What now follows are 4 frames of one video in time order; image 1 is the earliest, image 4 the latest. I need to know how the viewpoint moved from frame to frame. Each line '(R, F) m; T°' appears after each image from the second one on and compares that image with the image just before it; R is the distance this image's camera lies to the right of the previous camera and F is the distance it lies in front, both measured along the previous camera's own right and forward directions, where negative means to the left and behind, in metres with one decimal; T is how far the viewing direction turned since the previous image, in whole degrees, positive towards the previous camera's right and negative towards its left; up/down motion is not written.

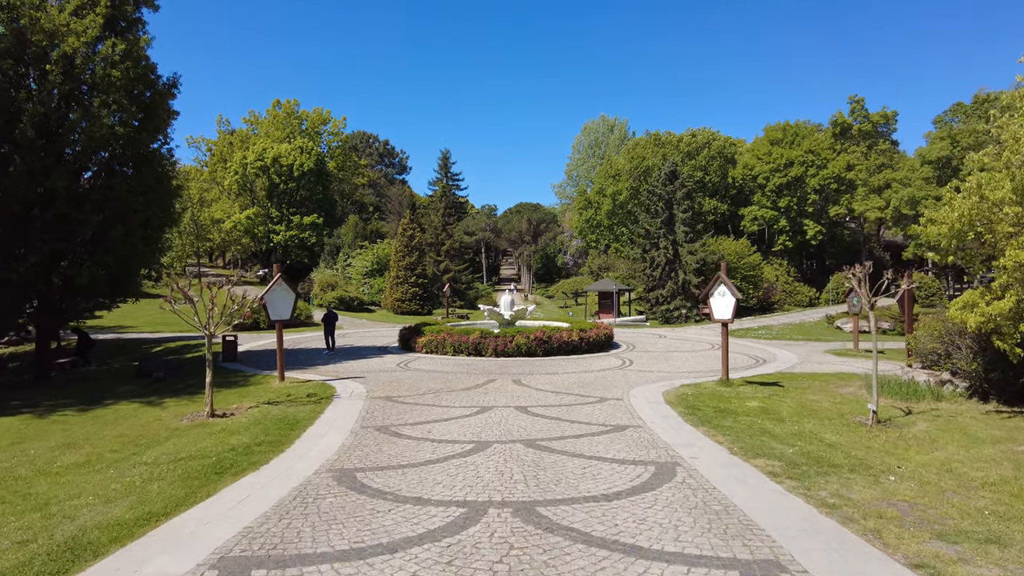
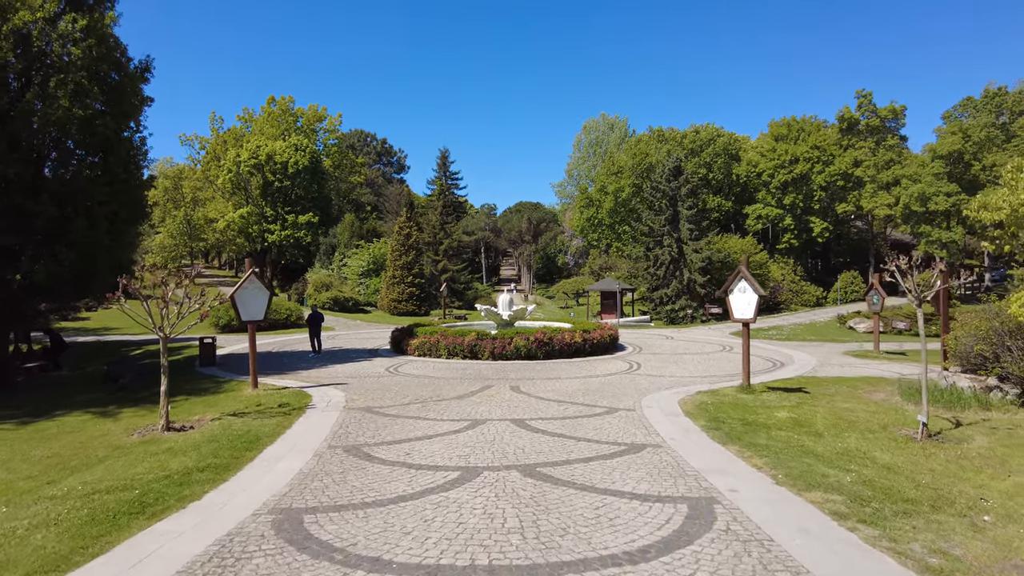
(+0.1, +1.2) m; 0°
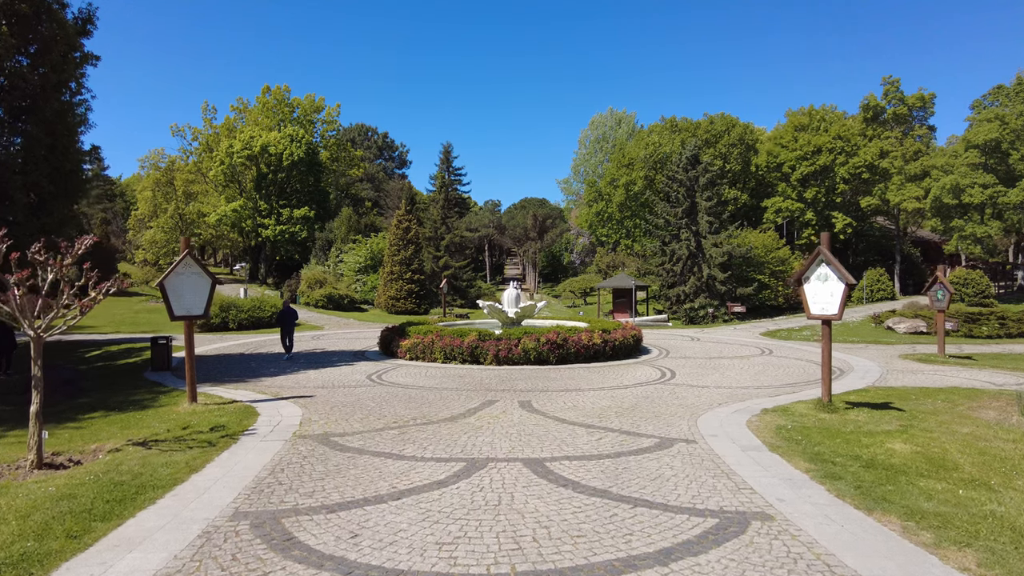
(-0.1, +2.6) m; 0°
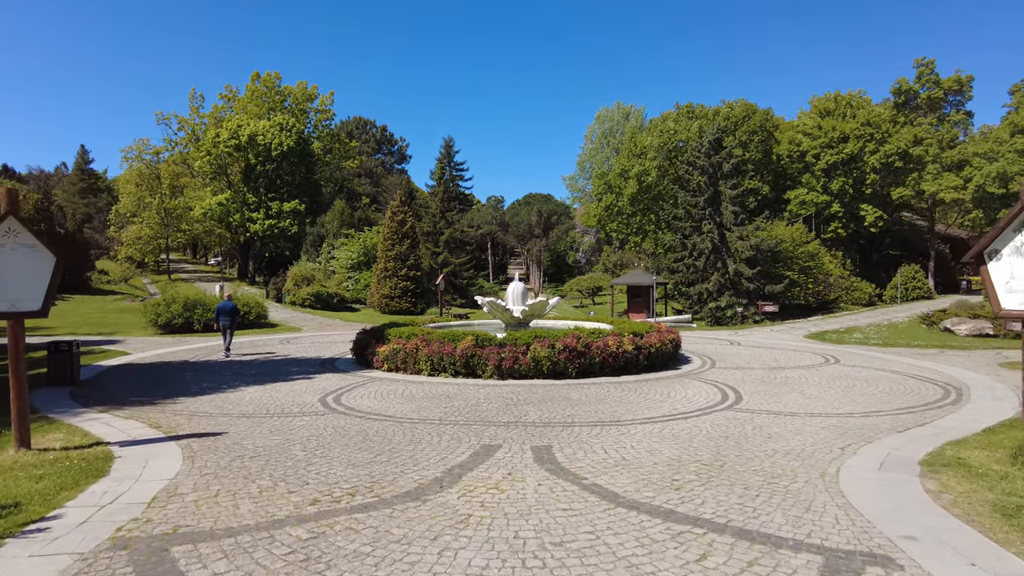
(-0.1, +3.4) m; 0°
